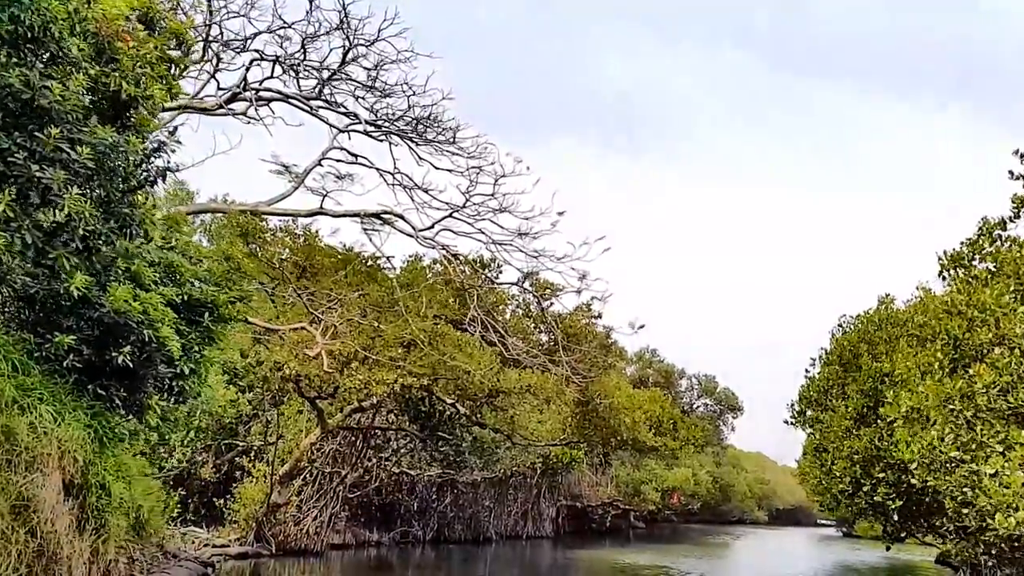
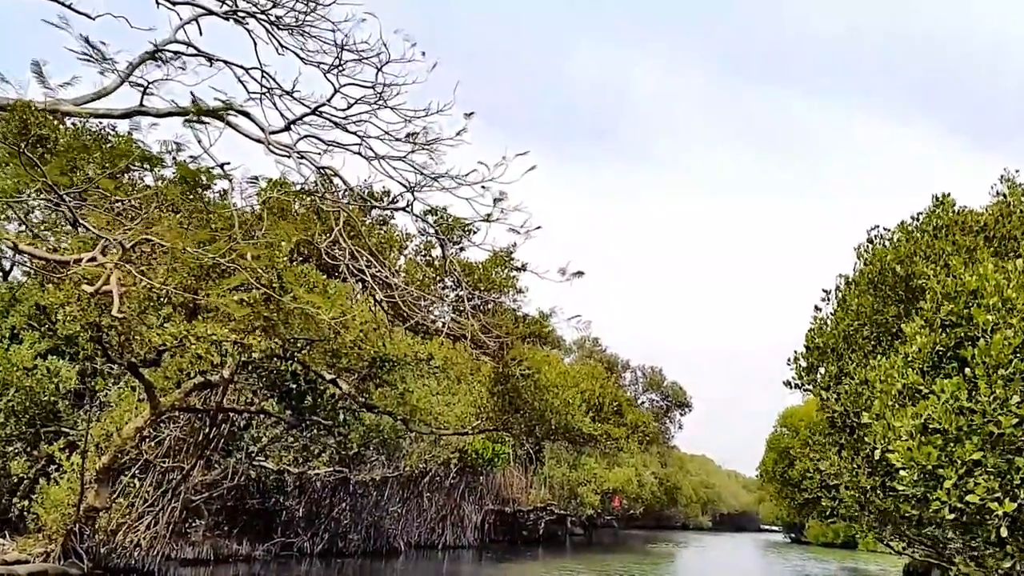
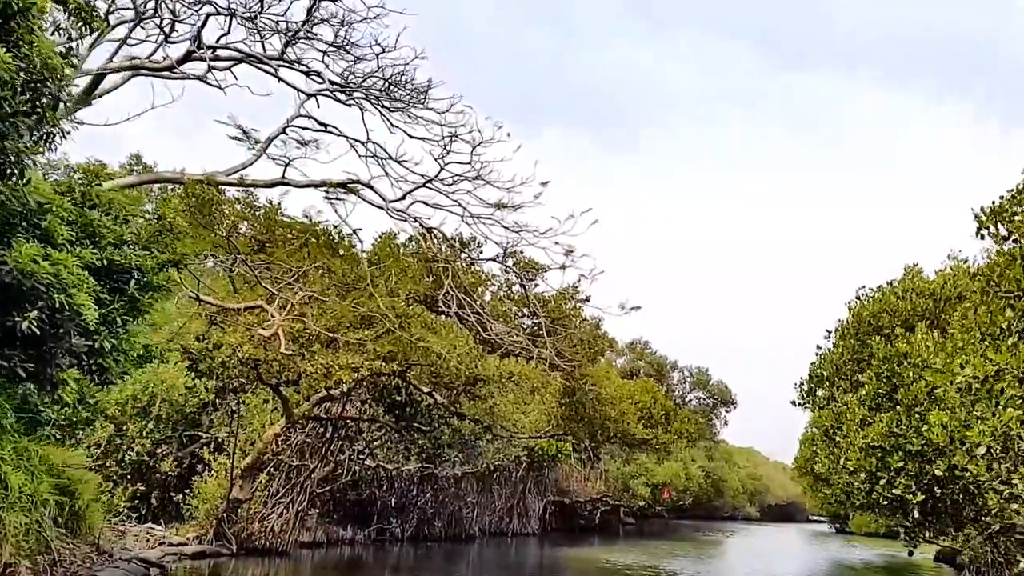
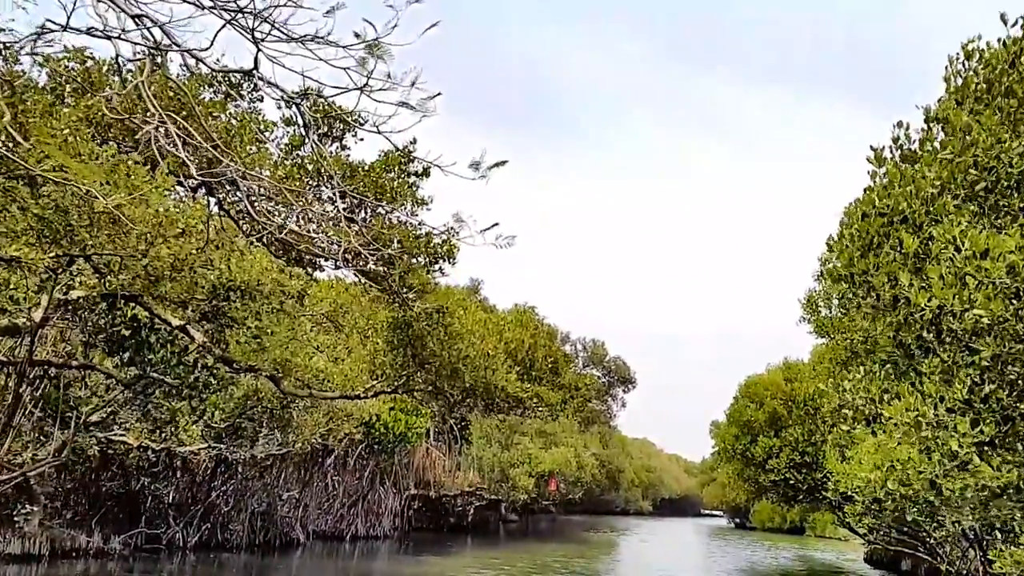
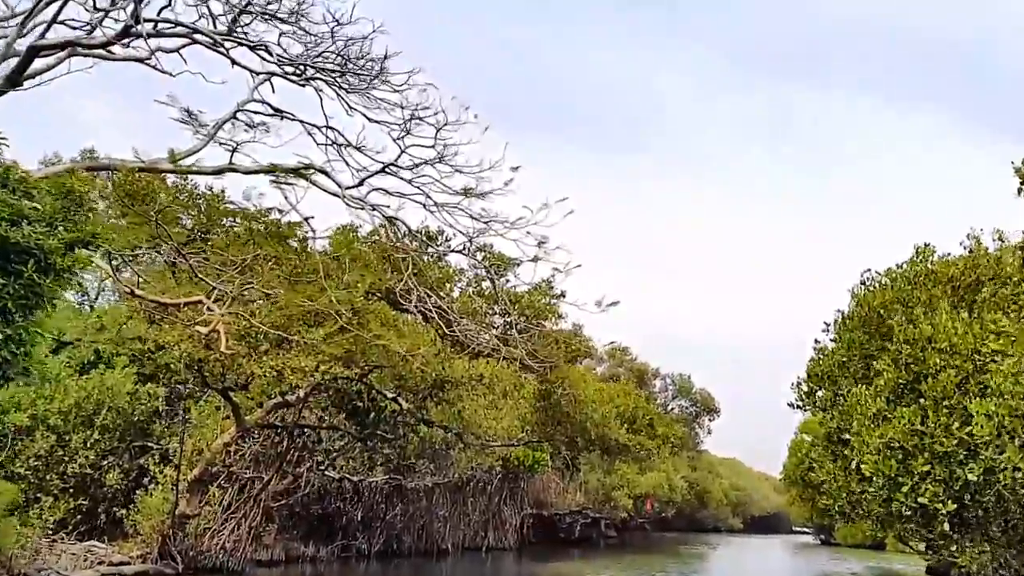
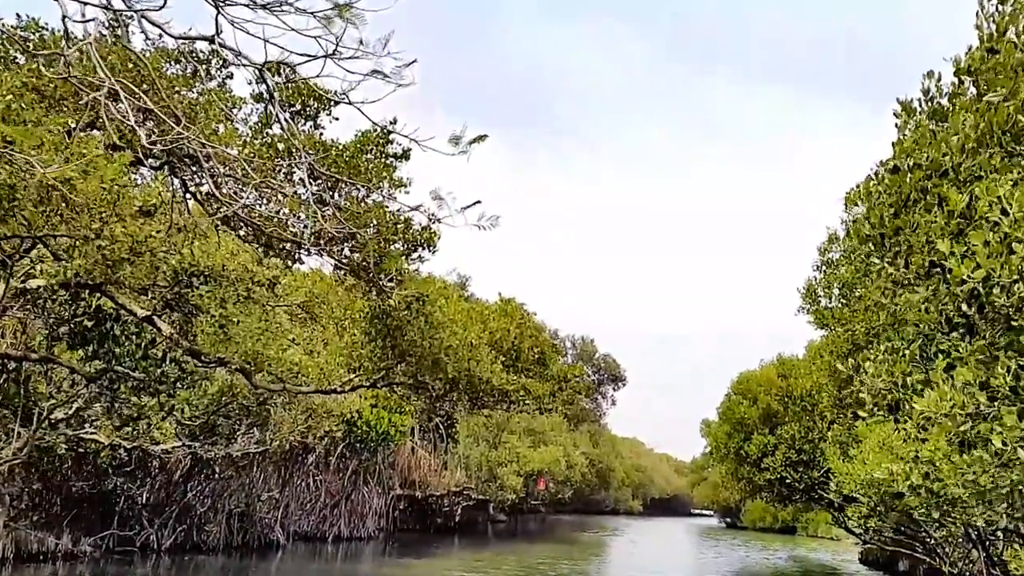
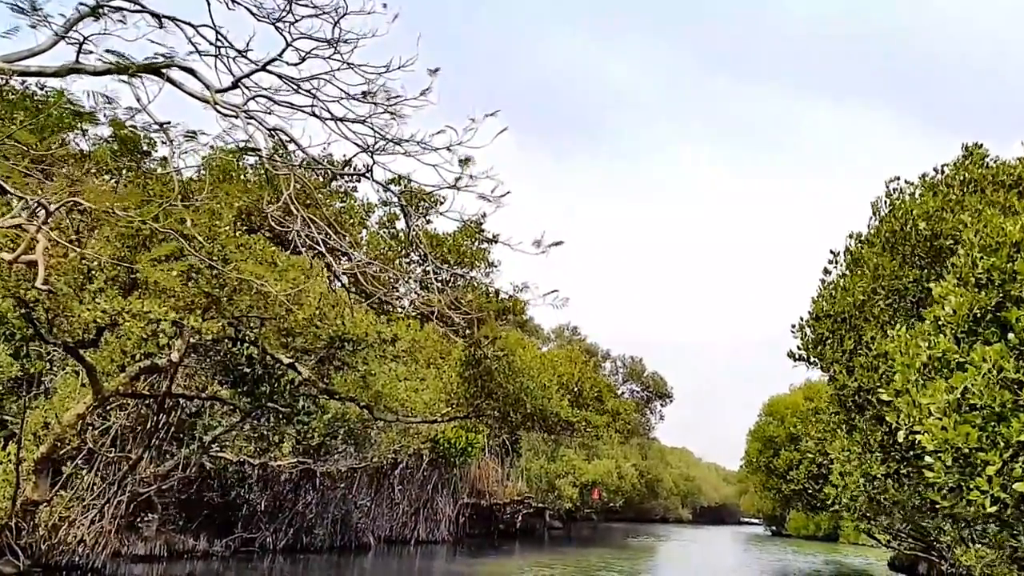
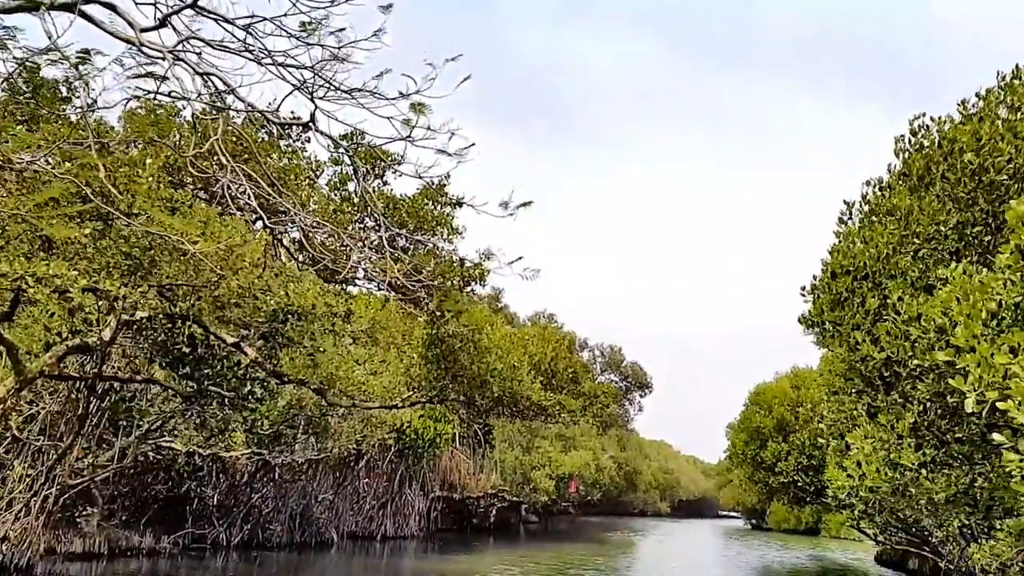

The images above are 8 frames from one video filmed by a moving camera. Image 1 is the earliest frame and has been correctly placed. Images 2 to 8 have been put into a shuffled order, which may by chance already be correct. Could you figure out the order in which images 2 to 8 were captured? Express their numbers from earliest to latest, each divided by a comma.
3, 5, 2, 7, 8, 4, 6
